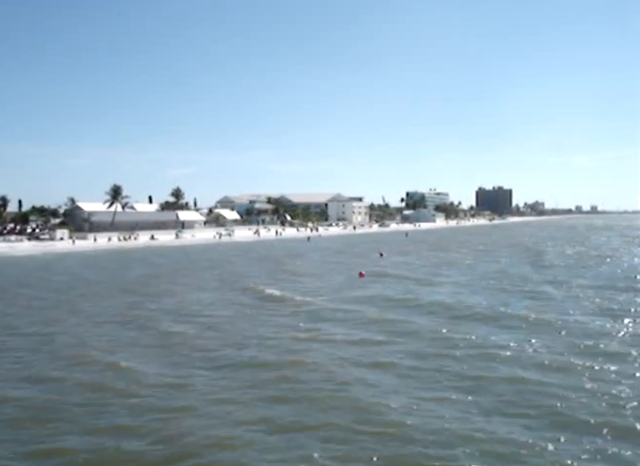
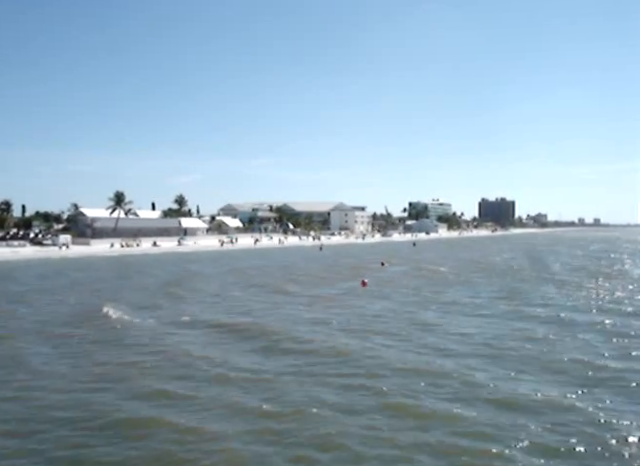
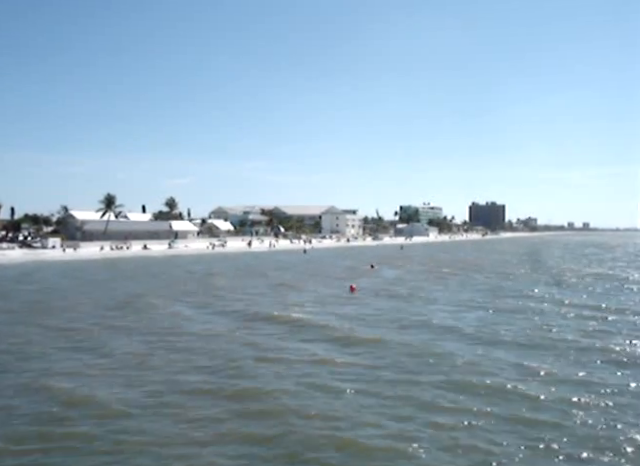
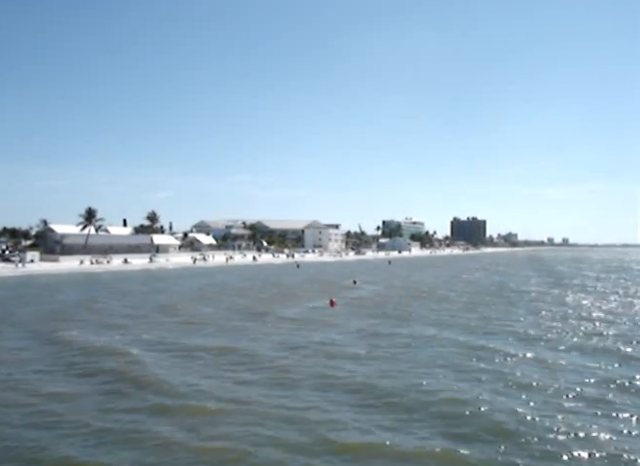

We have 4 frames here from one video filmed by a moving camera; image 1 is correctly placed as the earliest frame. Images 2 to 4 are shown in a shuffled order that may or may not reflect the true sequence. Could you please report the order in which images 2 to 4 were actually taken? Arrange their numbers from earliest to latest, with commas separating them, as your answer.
3, 2, 4
